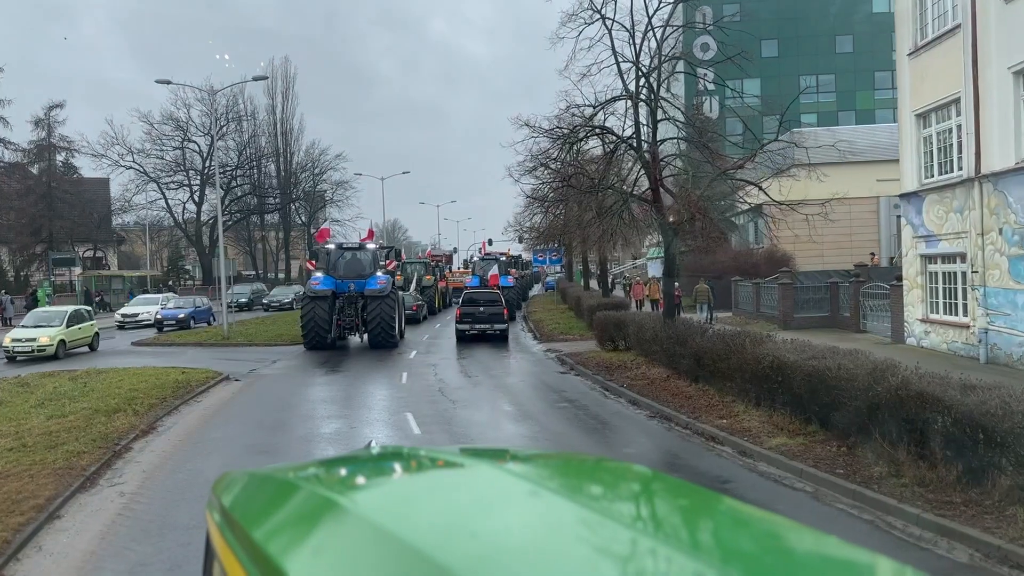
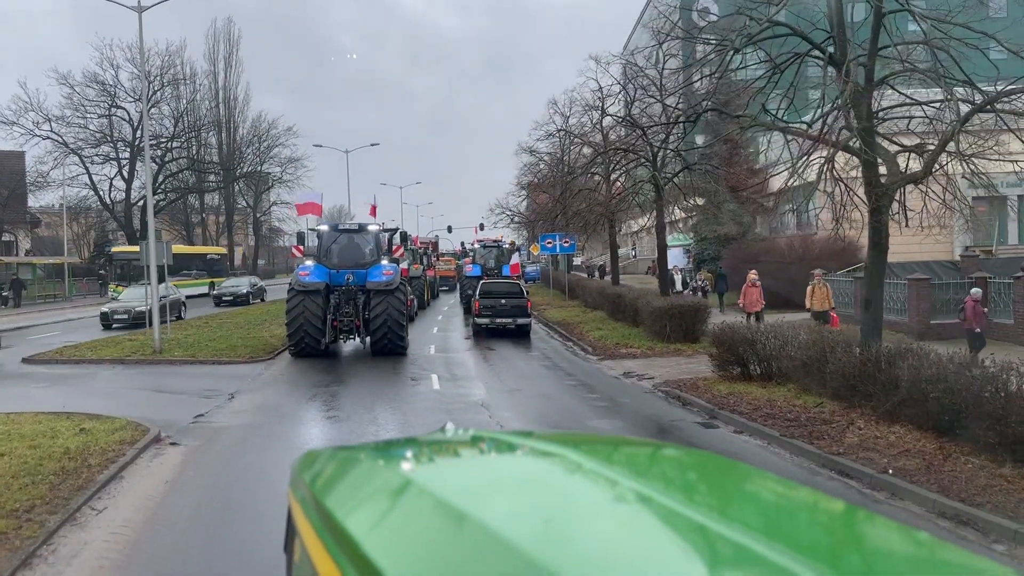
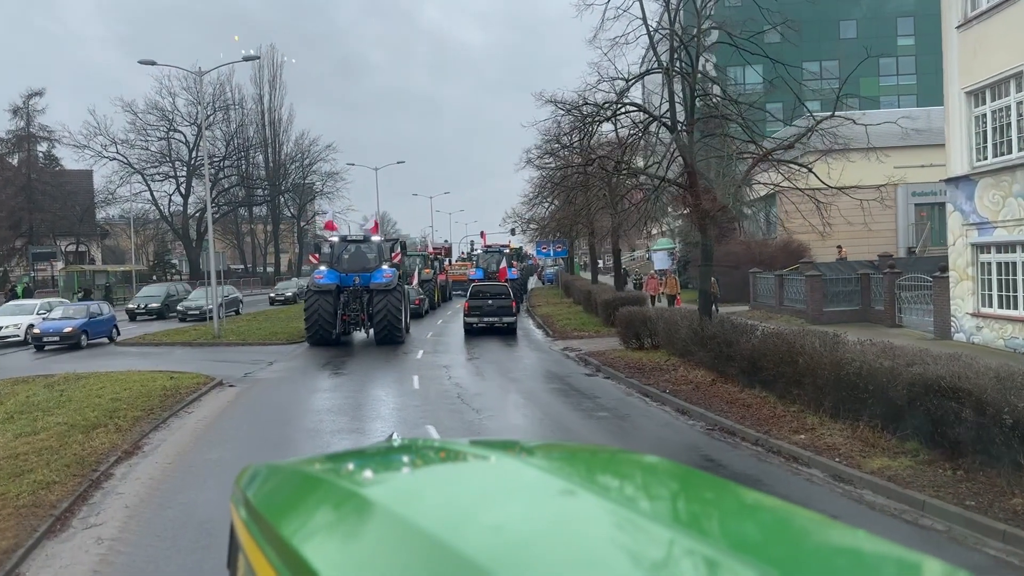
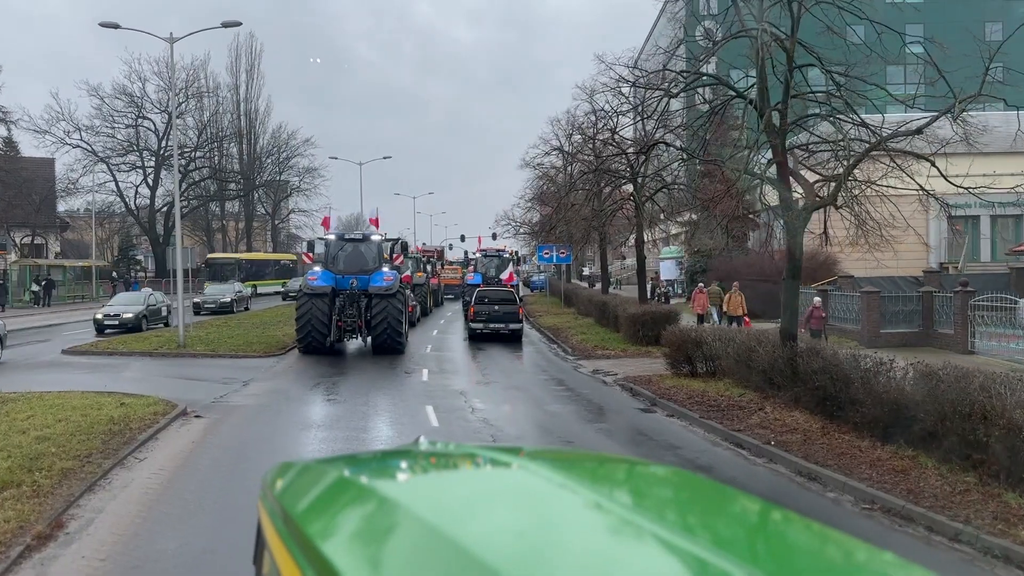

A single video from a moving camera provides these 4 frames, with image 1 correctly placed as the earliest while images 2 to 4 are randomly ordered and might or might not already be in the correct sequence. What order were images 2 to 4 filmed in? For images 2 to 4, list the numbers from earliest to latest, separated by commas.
3, 4, 2
